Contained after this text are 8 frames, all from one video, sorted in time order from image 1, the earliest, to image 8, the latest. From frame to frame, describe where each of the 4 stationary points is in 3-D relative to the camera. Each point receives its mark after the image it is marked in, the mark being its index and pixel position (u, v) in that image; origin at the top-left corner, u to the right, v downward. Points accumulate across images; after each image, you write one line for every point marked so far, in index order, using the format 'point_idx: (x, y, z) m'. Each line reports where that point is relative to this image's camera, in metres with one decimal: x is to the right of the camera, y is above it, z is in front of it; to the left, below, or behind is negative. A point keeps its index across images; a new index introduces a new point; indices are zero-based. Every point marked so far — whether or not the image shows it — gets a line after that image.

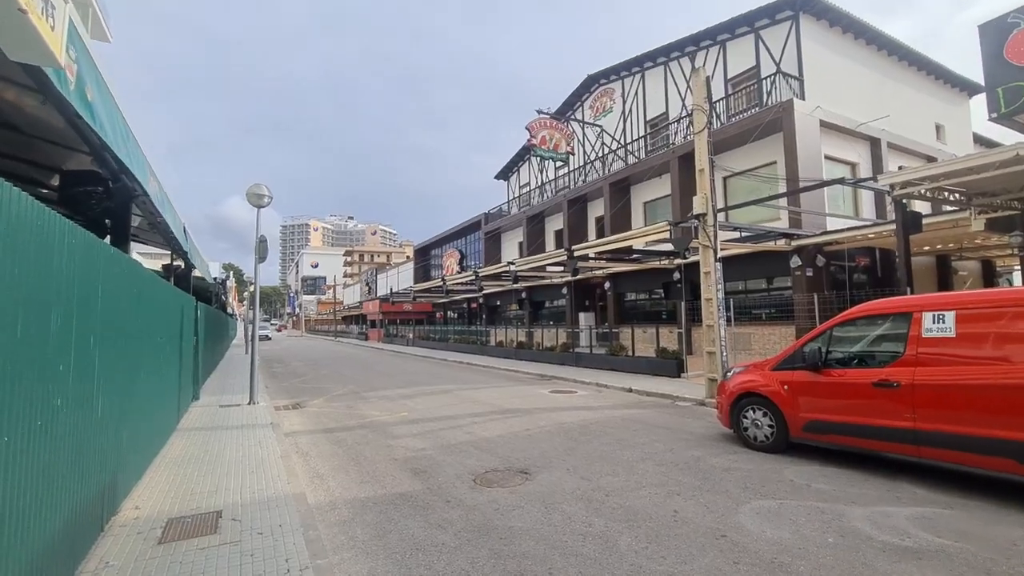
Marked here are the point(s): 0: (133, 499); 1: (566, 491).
0: (-4.1, -2.3, +5.3) m
1: (+0.6, -2.3, +5.5) m
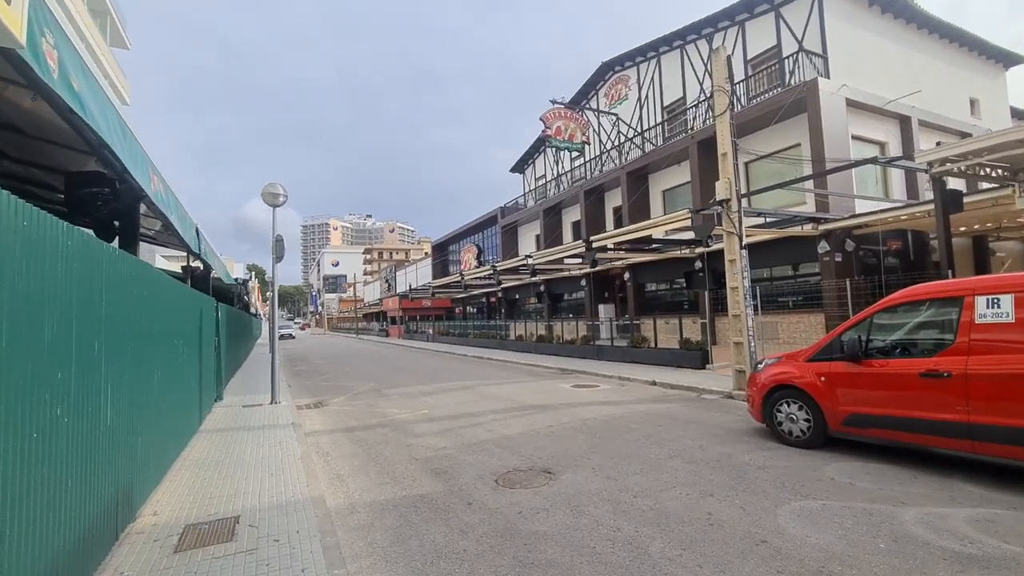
0: (-3.8, -2.3, +5.3) m
1: (+0.8, -2.2, +5.3) m
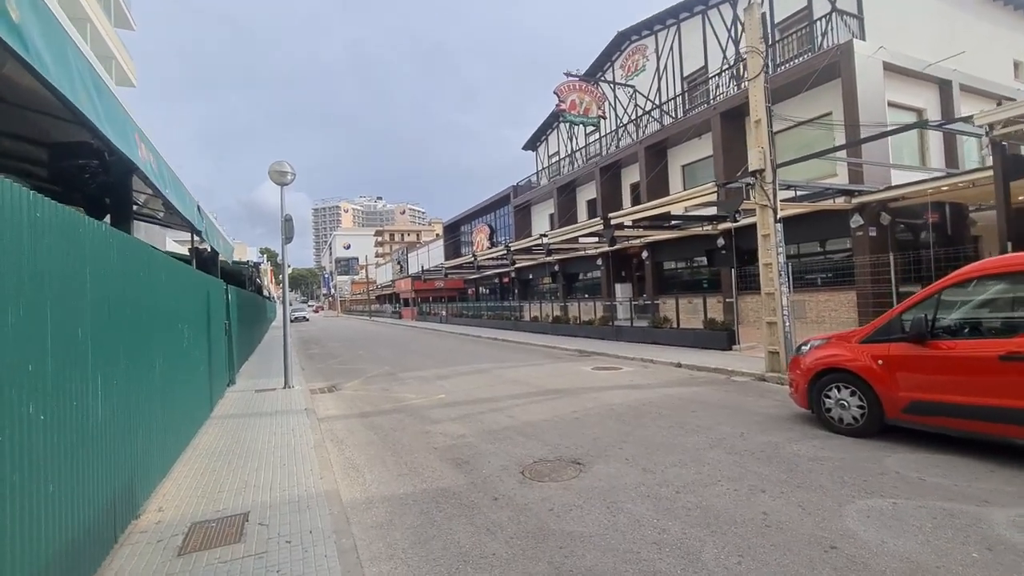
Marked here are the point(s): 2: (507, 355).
0: (-3.5, -2.1, +4.9) m
1: (+1.1, -1.9, +4.8) m
2: (-0.1, -2.1, +15.8) m
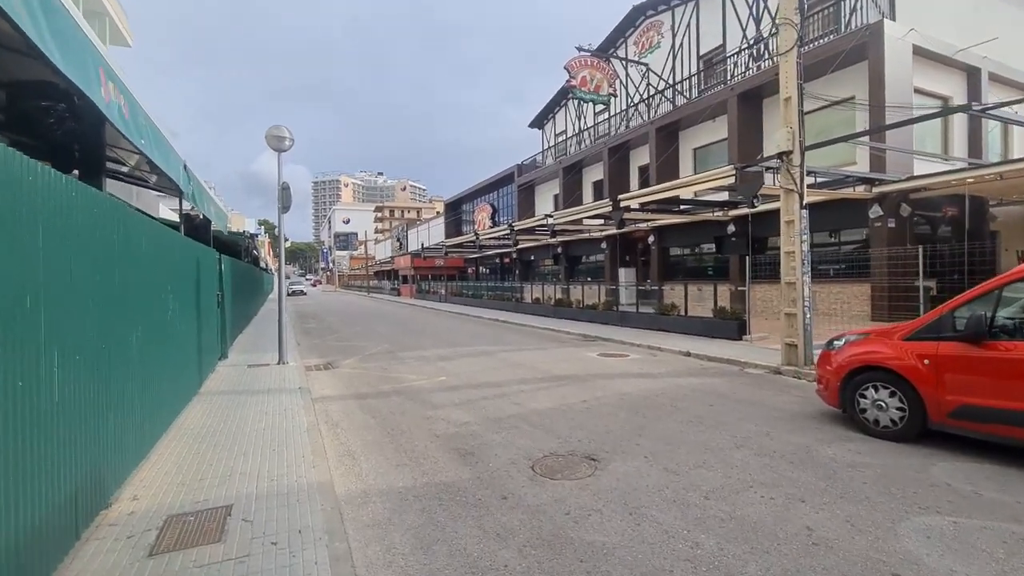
0: (-3.4, -1.8, +4.5) m
1: (+1.2, -1.8, +4.4) m
2: (-0.1, -1.5, +15.4) m
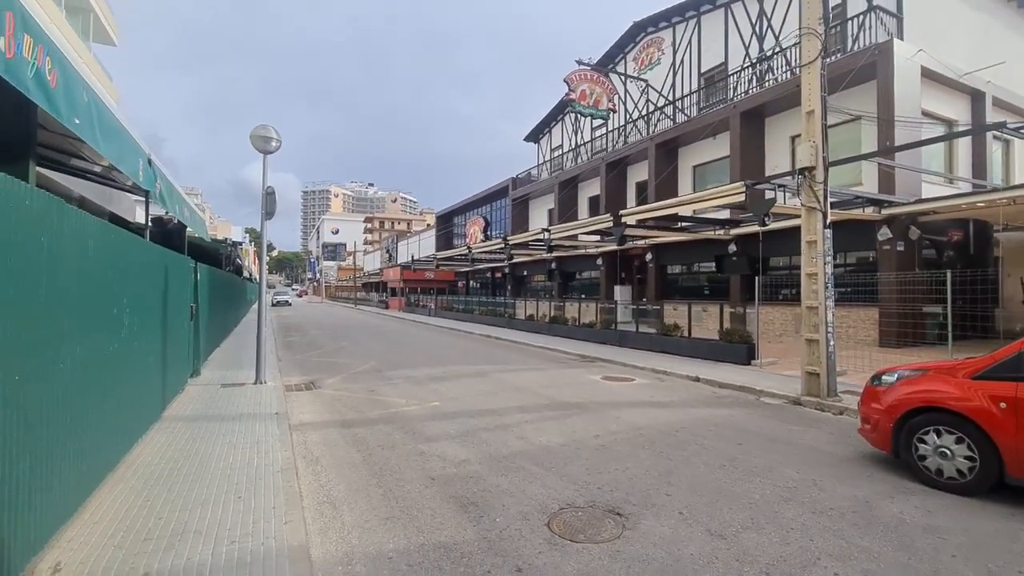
0: (-3.3, -1.9, +3.6) m
1: (+1.3, -2.0, +3.6) m
2: (-0.2, -2.0, +14.6) m
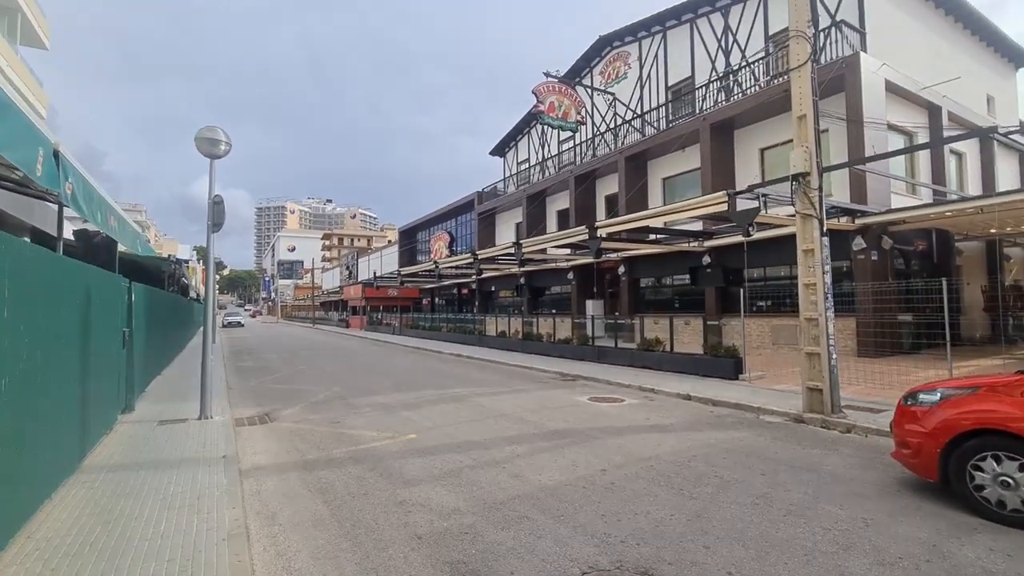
0: (-3.1, -2.0, +2.5) m
1: (+1.5, -2.1, +2.9) m
2: (-0.9, -2.4, +13.6) m
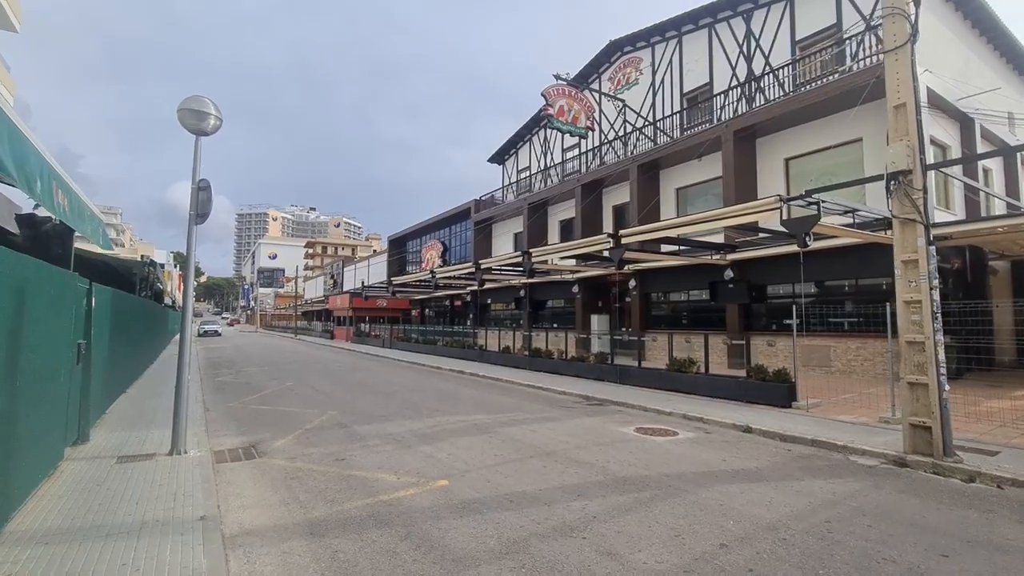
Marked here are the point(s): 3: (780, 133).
0: (-2.3, -1.9, +0.9) m
1: (+2.4, -2.1, +1.4) m
2: (-0.4, -2.7, +12.1) m
3: (+9.8, +5.7, +18.3) m
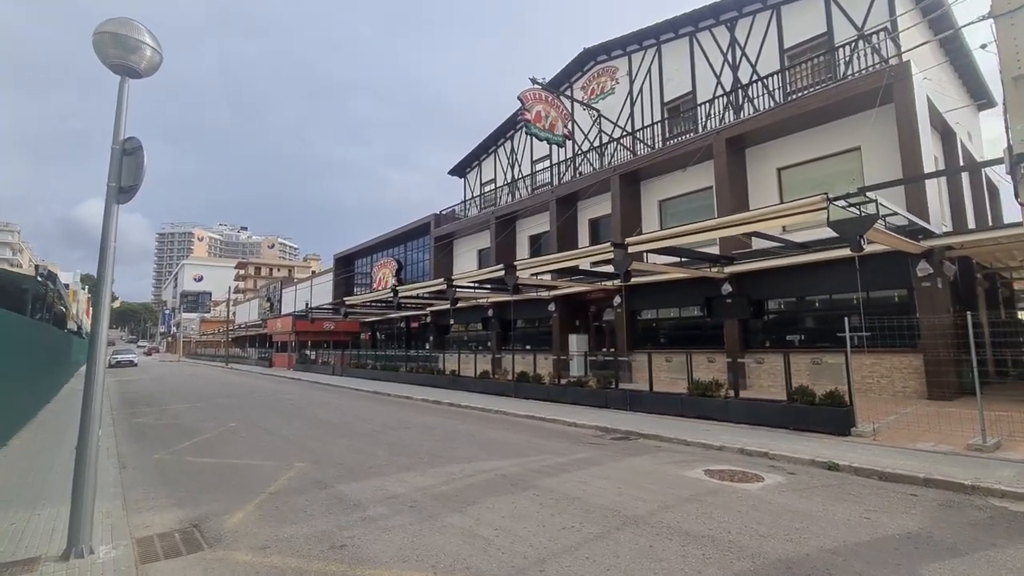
0: (-0.7, -1.7, -1.4) m
1: (+3.8, -1.9, -0.3) m
2: (-0.2, -3.0, +9.9) m
3: (+9.2, +5.2, +17.7) m
